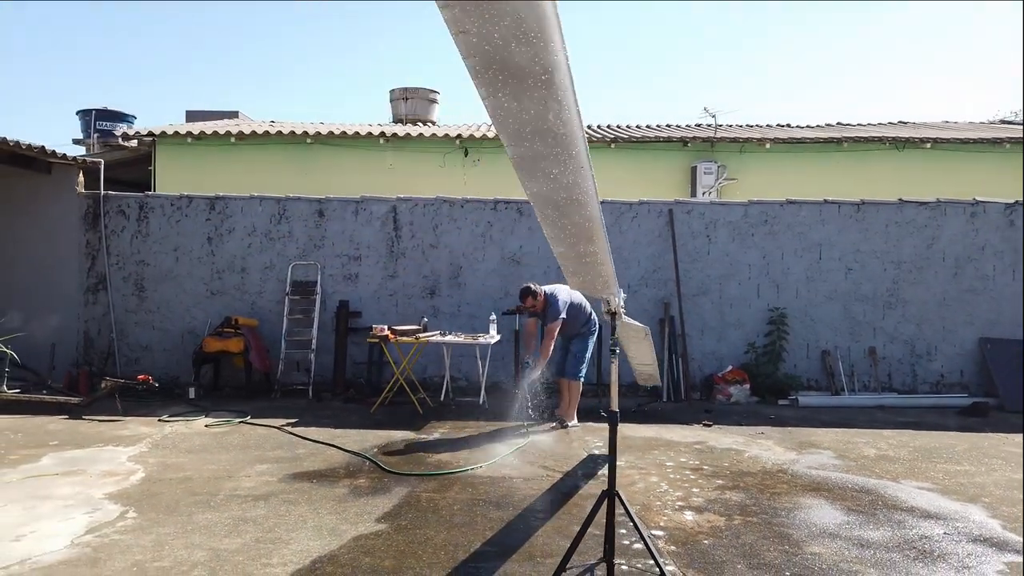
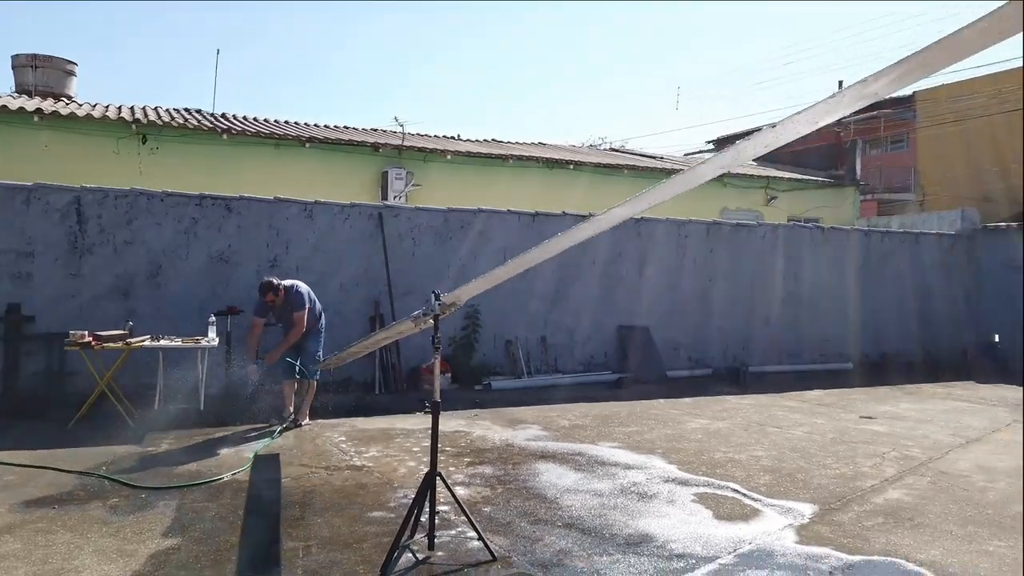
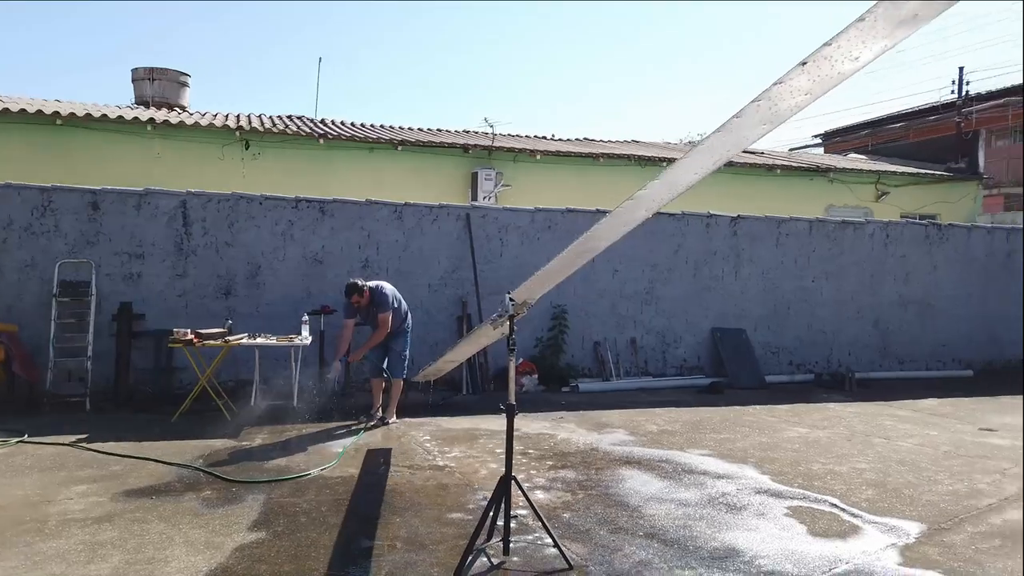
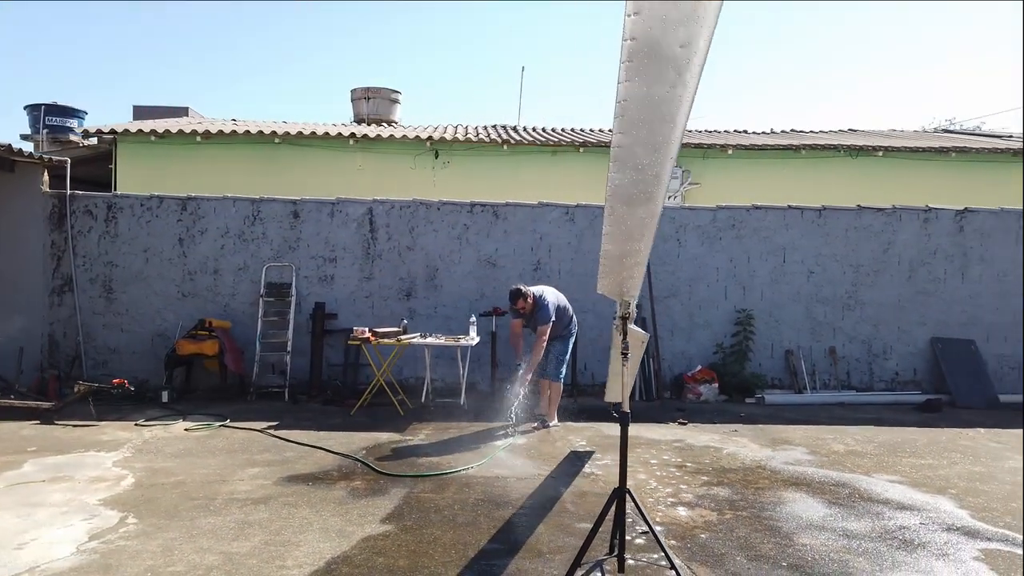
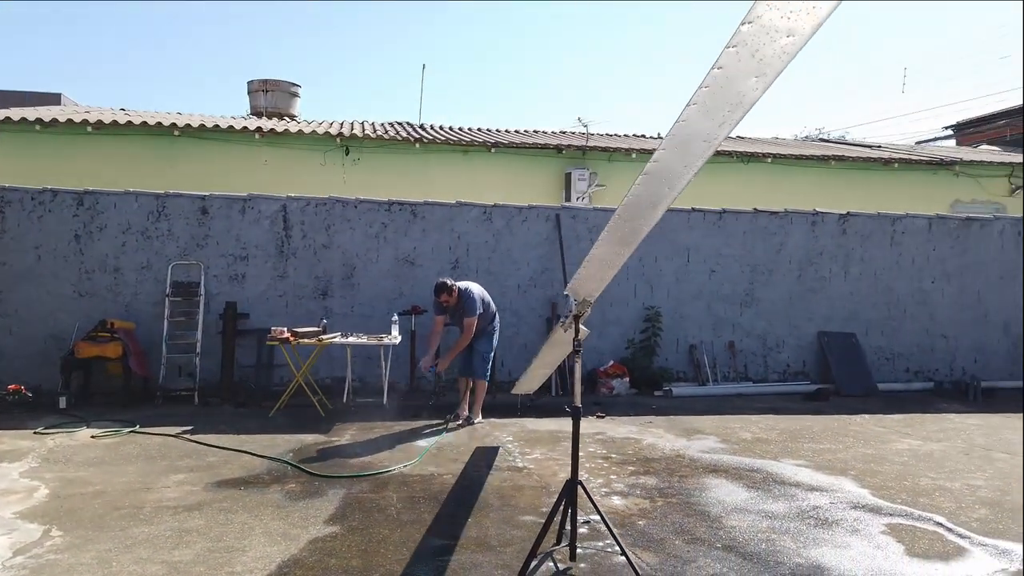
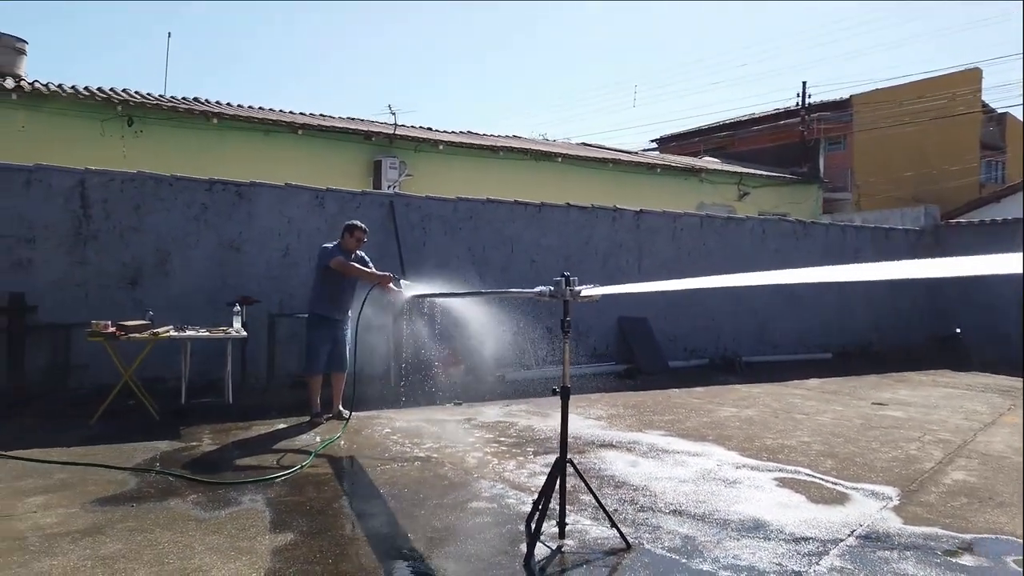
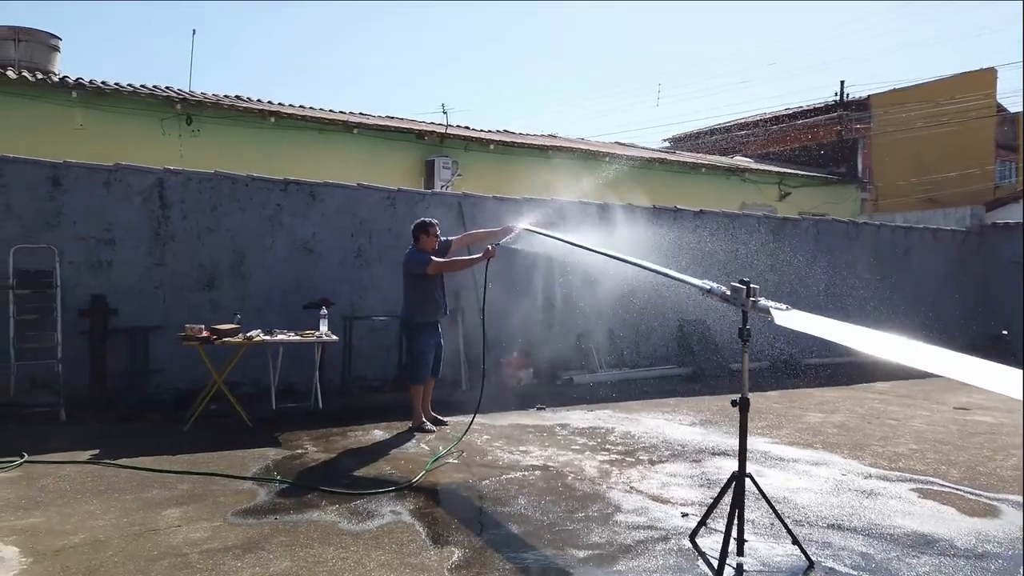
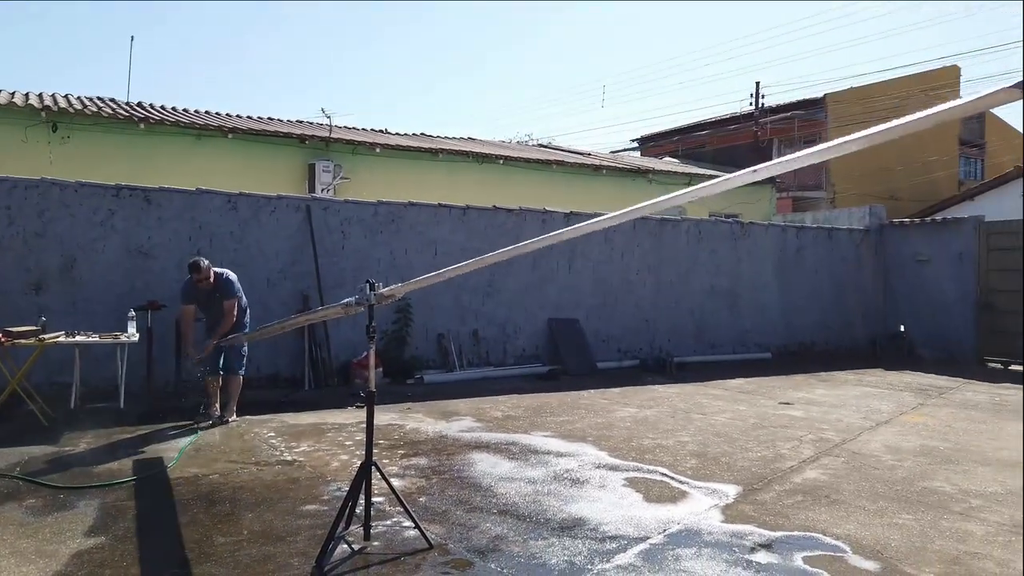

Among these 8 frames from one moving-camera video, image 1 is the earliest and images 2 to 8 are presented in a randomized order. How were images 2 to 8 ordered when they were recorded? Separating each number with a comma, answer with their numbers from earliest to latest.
4, 5, 3, 2, 8, 6, 7
